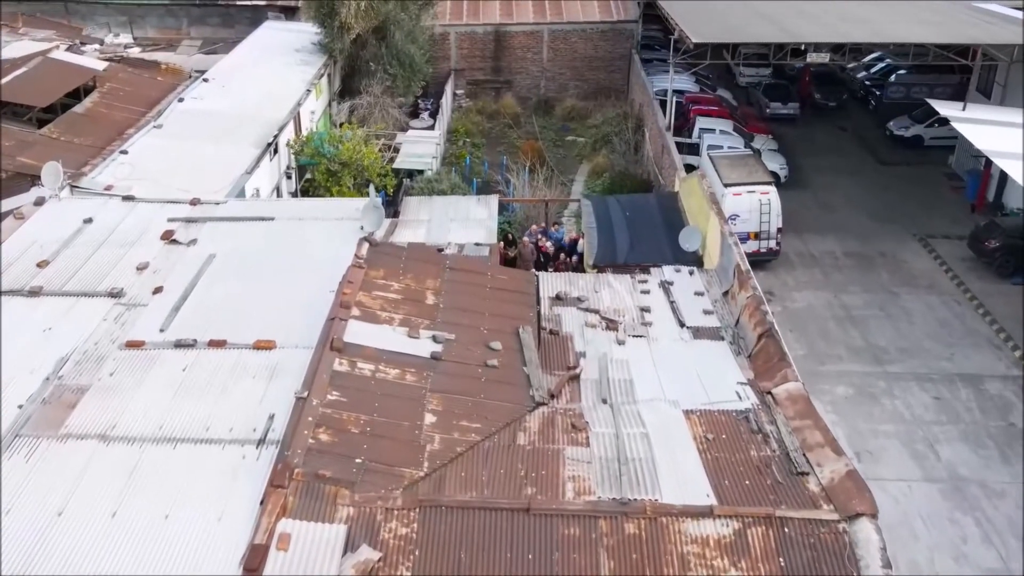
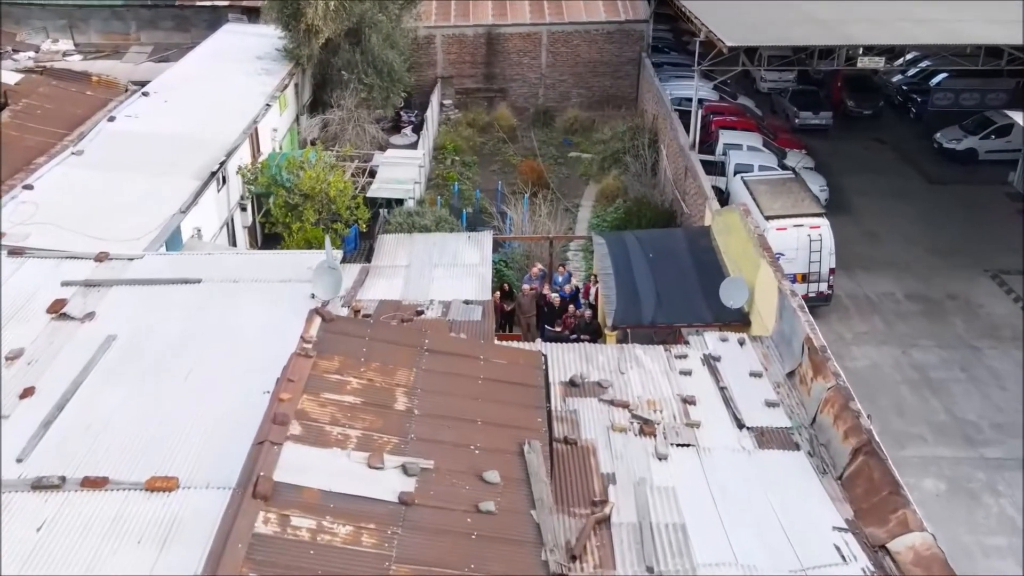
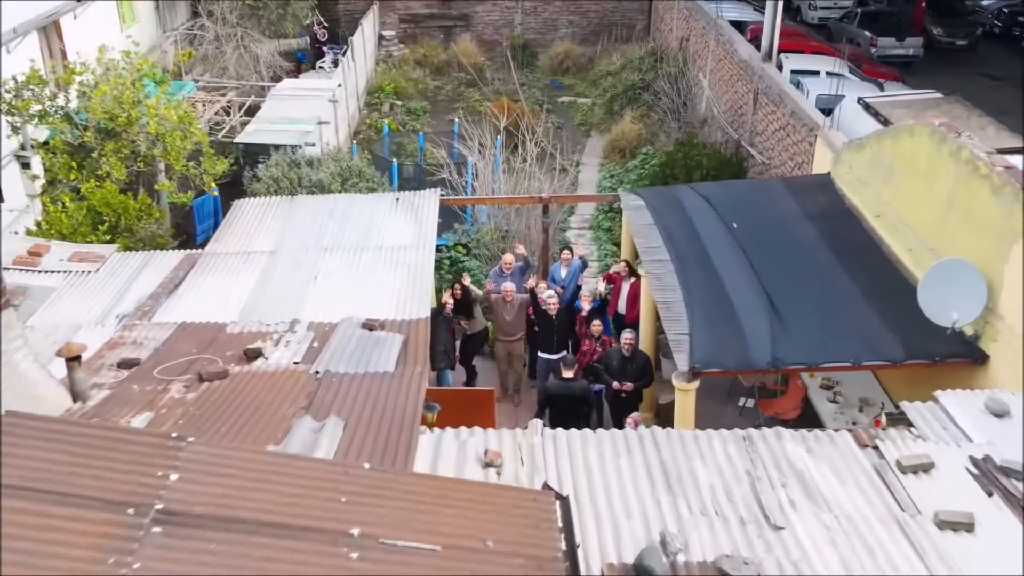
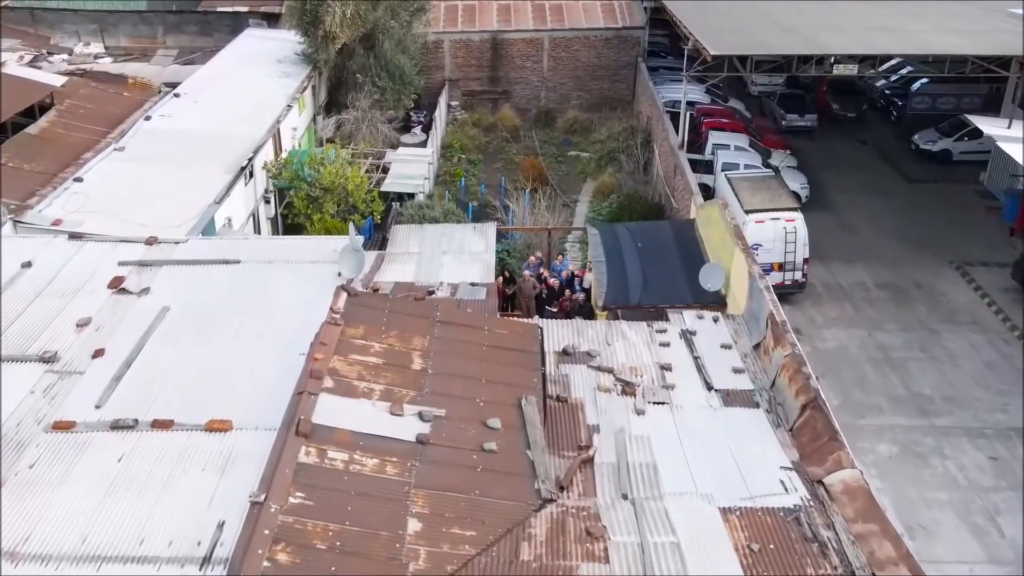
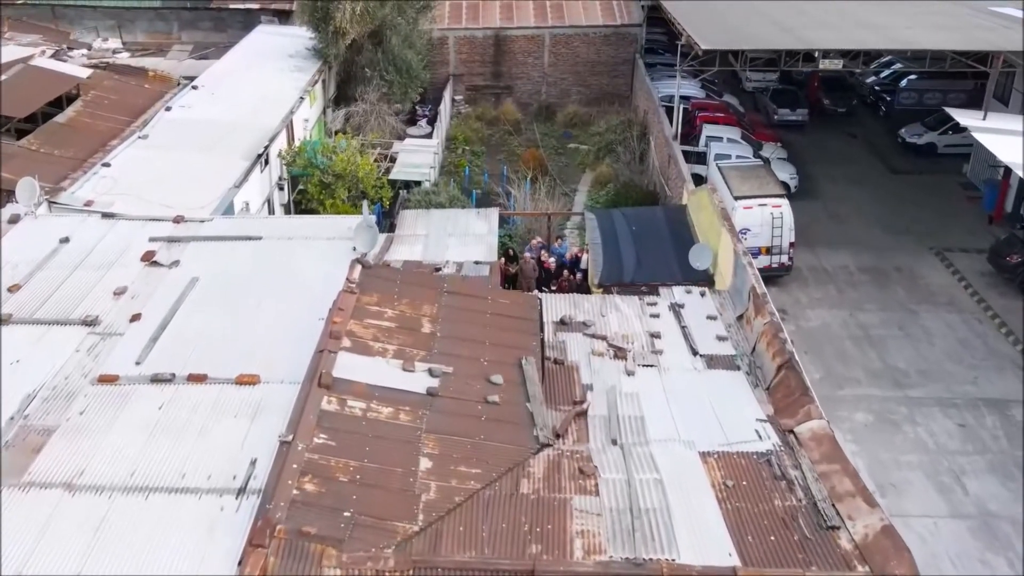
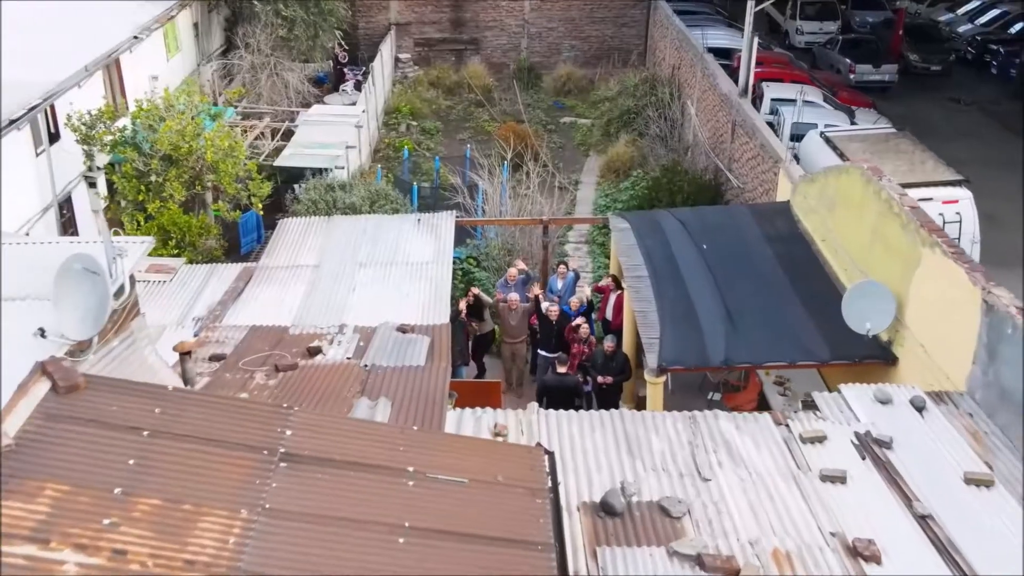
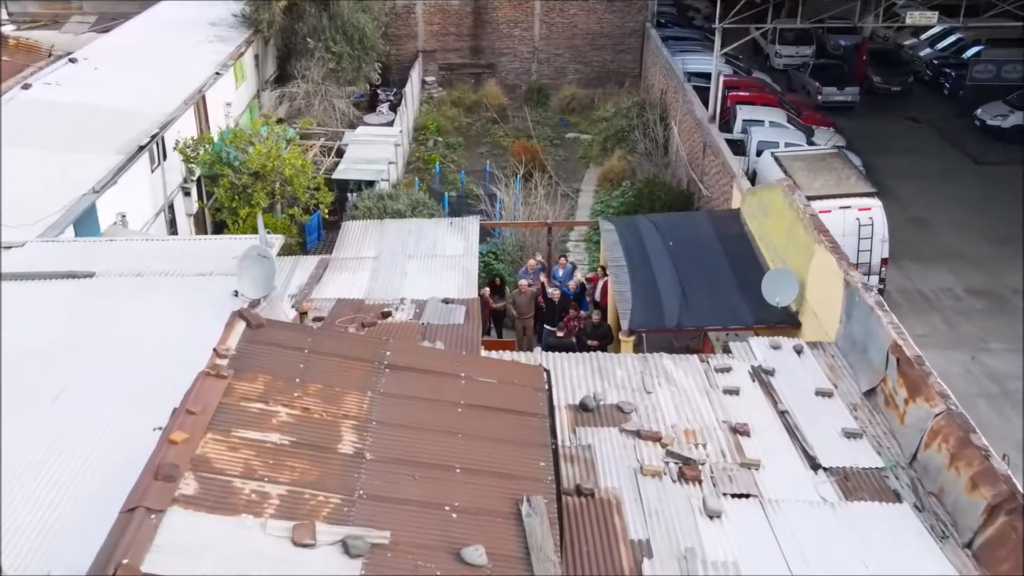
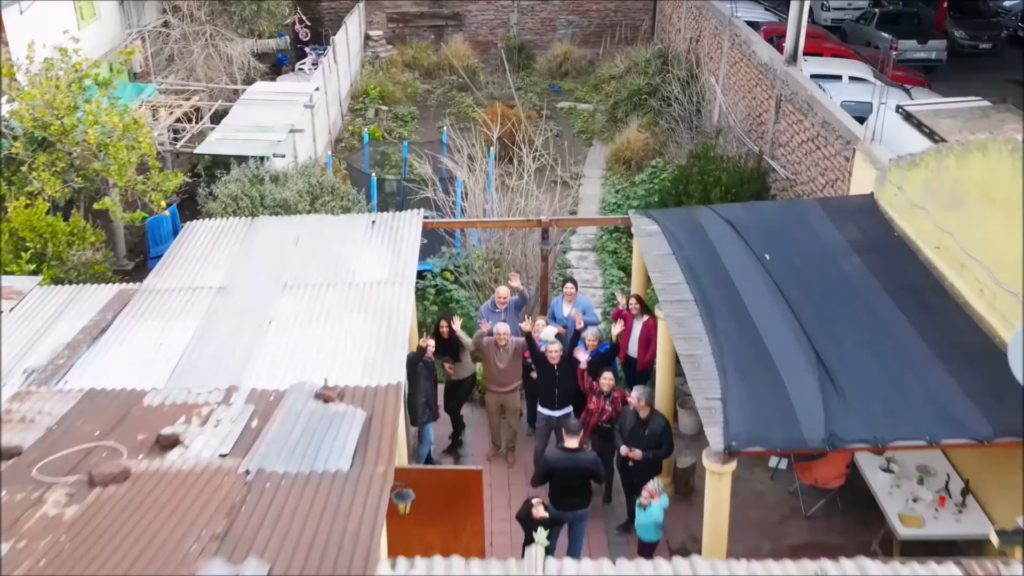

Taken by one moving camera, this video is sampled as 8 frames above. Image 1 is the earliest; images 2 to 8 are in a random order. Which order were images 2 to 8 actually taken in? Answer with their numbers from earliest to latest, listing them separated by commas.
5, 4, 2, 7, 6, 3, 8
